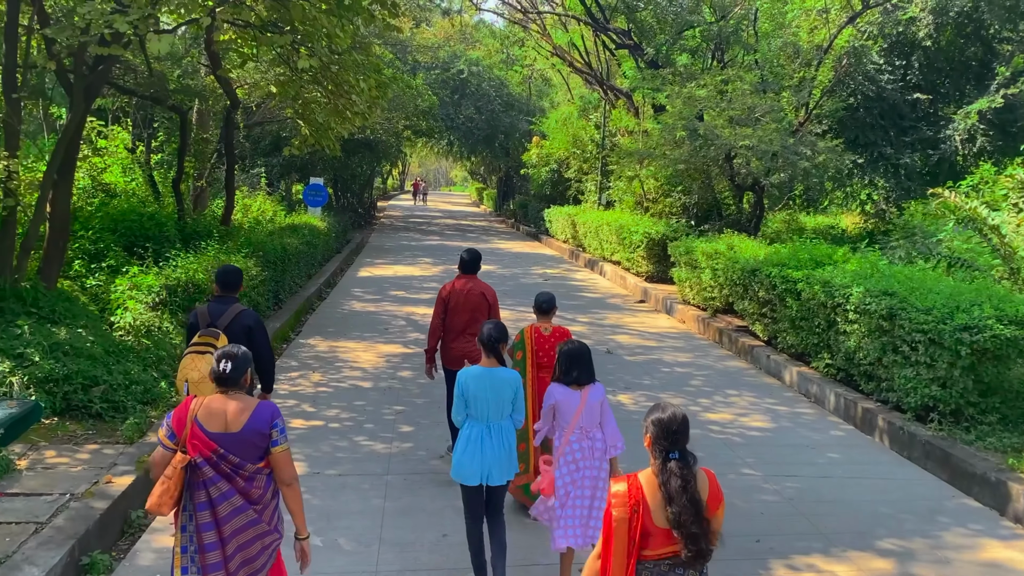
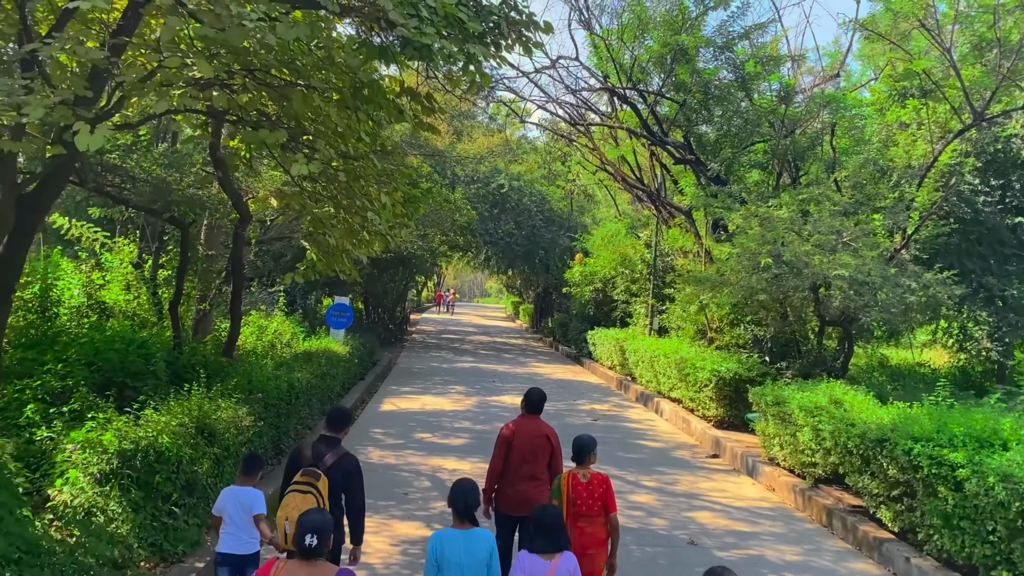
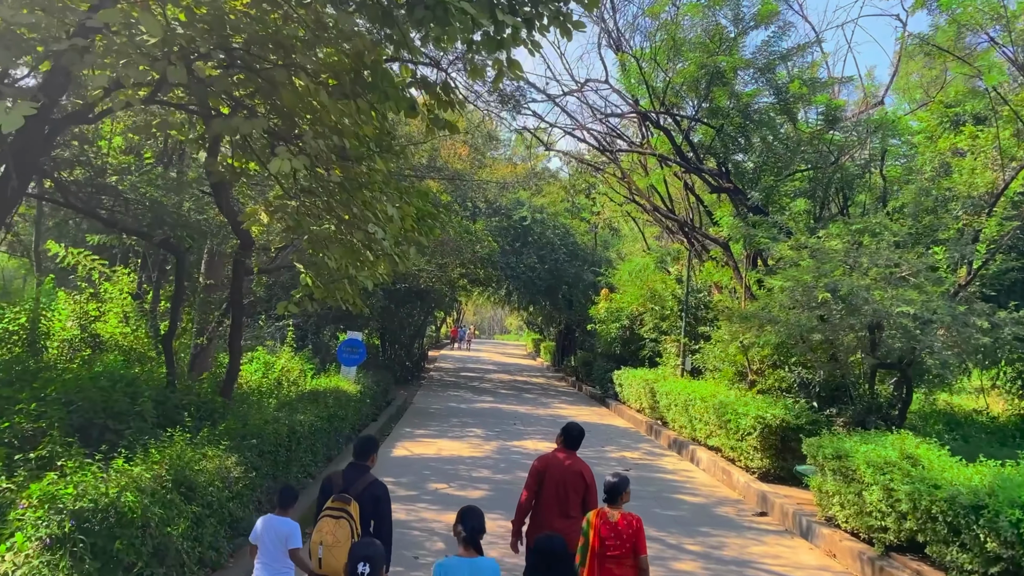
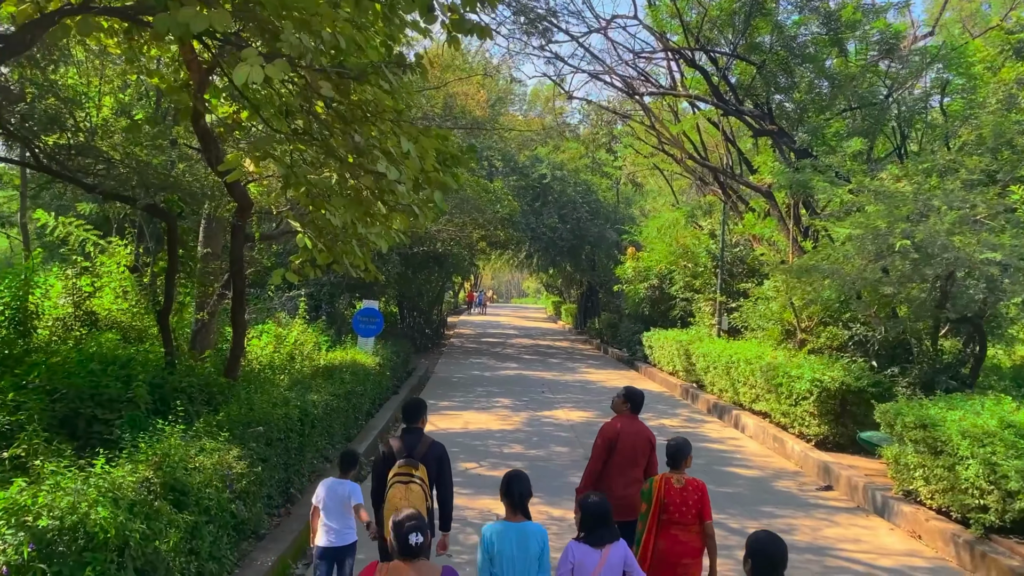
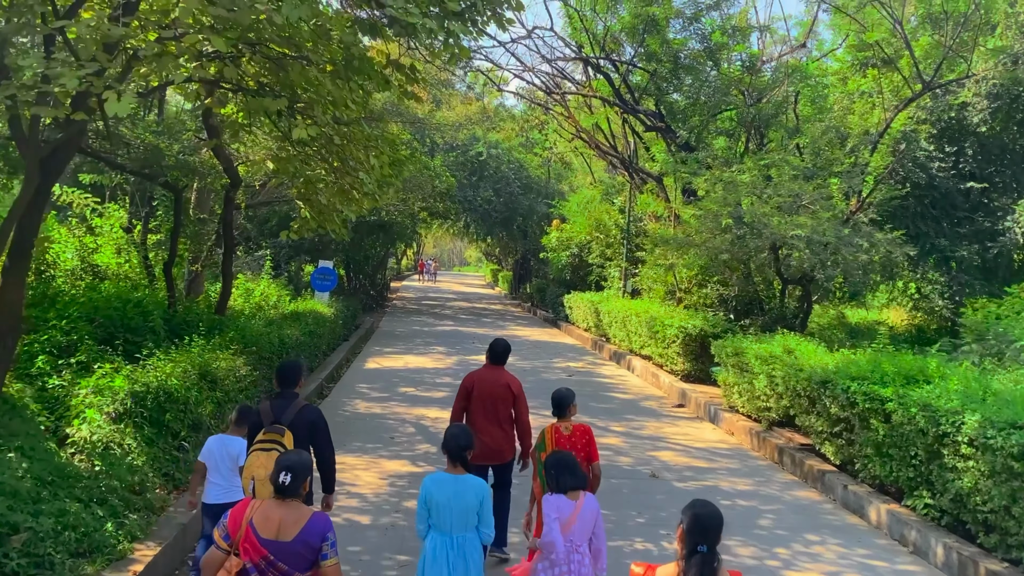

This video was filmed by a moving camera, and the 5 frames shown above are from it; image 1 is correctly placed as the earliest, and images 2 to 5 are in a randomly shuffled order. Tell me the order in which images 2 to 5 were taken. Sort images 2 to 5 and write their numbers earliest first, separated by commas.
5, 2, 3, 4
